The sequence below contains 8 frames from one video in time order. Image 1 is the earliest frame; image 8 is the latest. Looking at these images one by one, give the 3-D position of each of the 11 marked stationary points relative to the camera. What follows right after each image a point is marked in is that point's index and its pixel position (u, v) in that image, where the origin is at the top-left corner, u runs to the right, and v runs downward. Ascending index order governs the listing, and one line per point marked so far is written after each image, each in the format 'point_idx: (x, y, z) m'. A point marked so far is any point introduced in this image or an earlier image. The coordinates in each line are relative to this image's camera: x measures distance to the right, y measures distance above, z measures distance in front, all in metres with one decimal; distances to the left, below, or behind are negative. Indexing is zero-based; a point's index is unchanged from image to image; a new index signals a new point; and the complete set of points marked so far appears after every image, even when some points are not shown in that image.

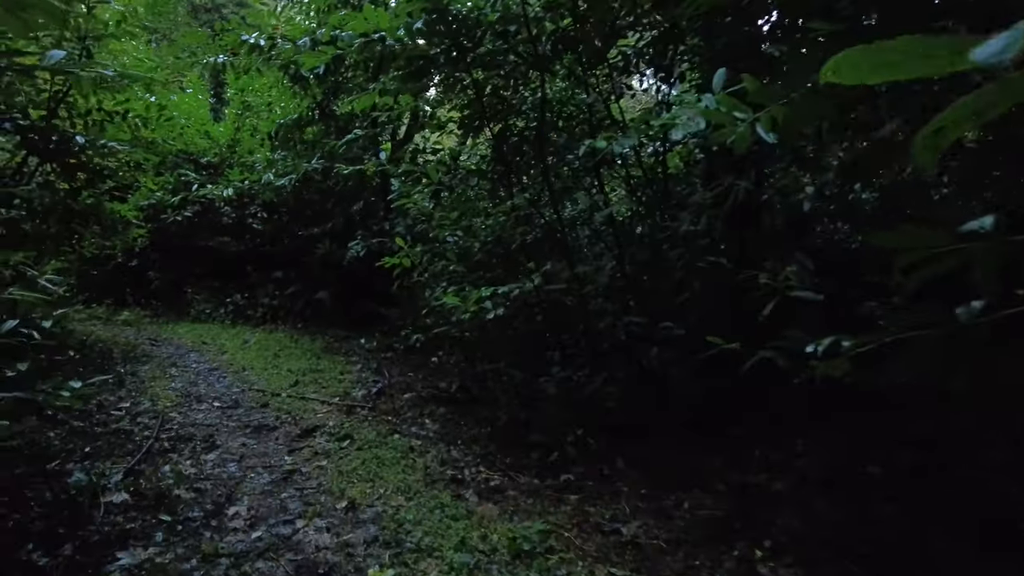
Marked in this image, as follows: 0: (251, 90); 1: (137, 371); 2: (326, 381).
0: (-3.9, +2.9, +9.9) m
1: (-3.5, -0.8, +6.3) m
2: (-1.6, -0.8, +5.9) m
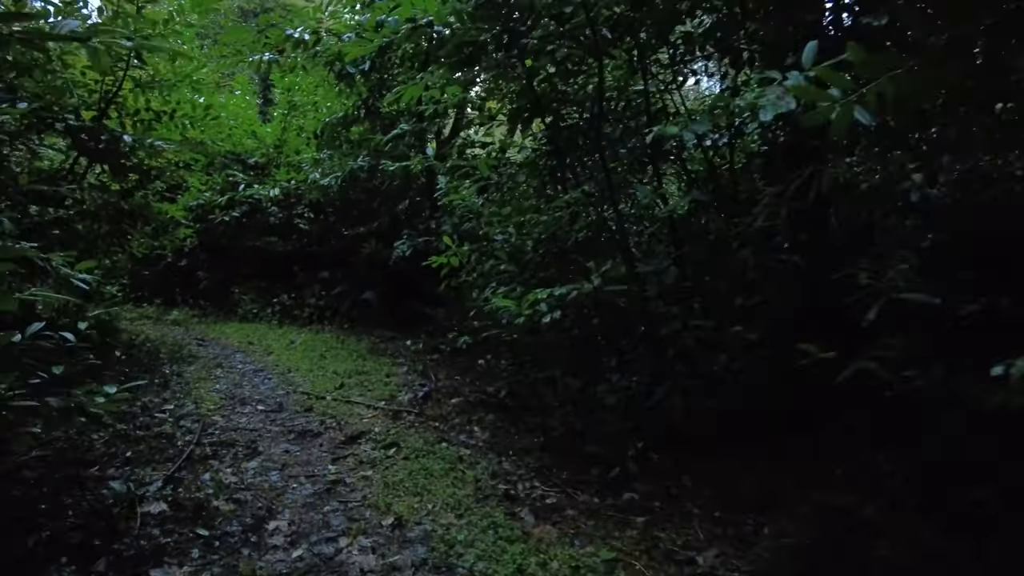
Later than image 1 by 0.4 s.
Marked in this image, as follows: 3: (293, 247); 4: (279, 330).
0: (-3.2, +2.9, +9.9) m
1: (-3.1, -0.8, +6.2) m
2: (-1.2, -0.8, +5.8) m
3: (-3.4, +0.6, +10.4) m
4: (-3.2, -0.5, +9.0) m
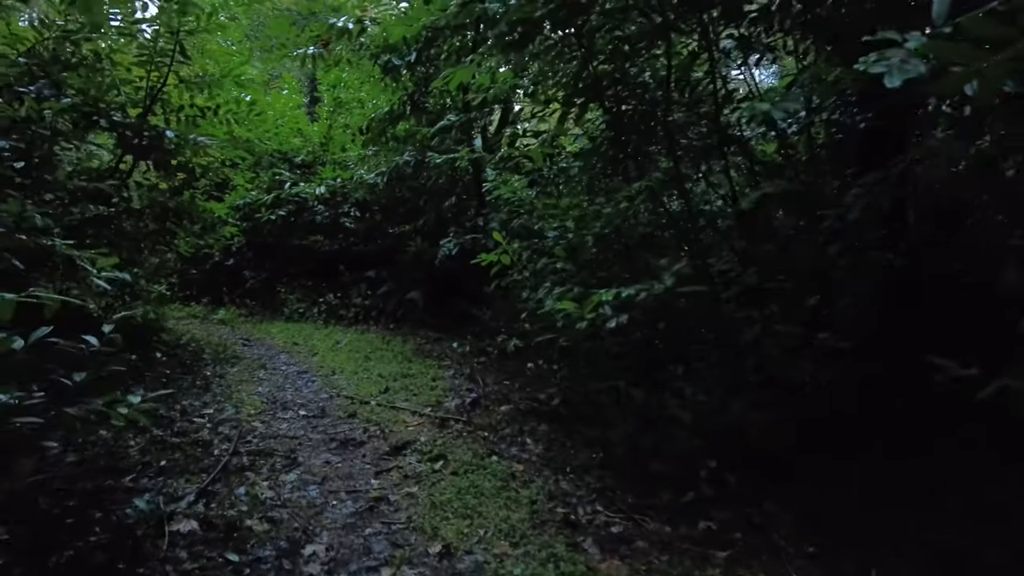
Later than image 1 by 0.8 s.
0: (-2.4, +2.9, +9.7) m
1: (-2.6, -0.8, +6.1) m
2: (-0.8, -0.8, +5.5) m
3: (-2.6, +0.6, +10.2) m
4: (-2.5, -0.5, +8.8) m
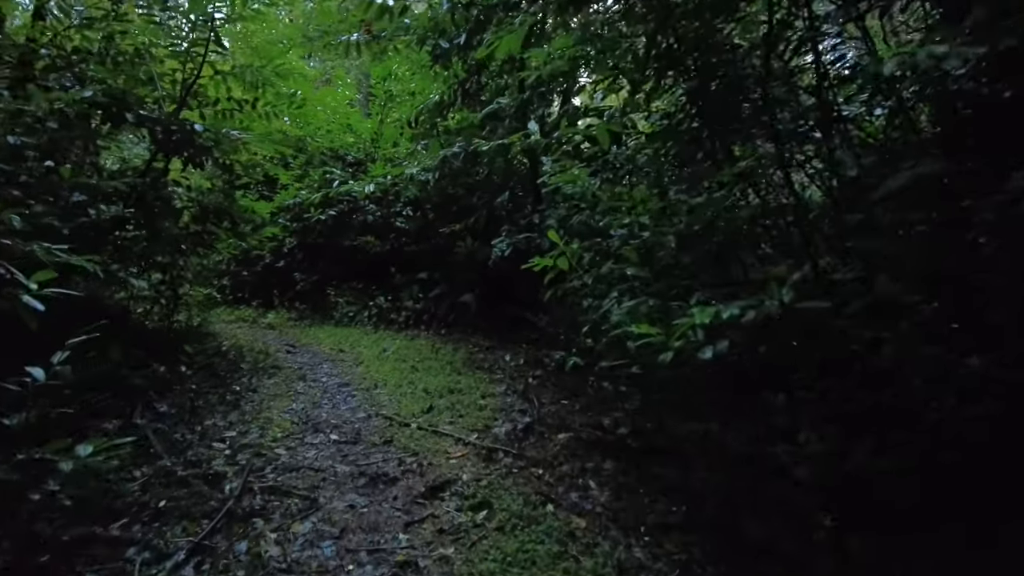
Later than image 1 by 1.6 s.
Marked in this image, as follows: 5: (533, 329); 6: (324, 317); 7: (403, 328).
0: (-1.6, +2.9, +9.2) m
1: (-2.1, -0.8, +5.6) m
2: (-0.3, -0.9, +4.9) m
3: (-1.8, +0.6, +9.7) m
4: (-1.8, -0.6, +8.3) m
5: (+0.3, -0.5, +7.7) m
6: (-2.7, -0.4, +9.6) m
7: (-1.4, -0.5, +8.7) m
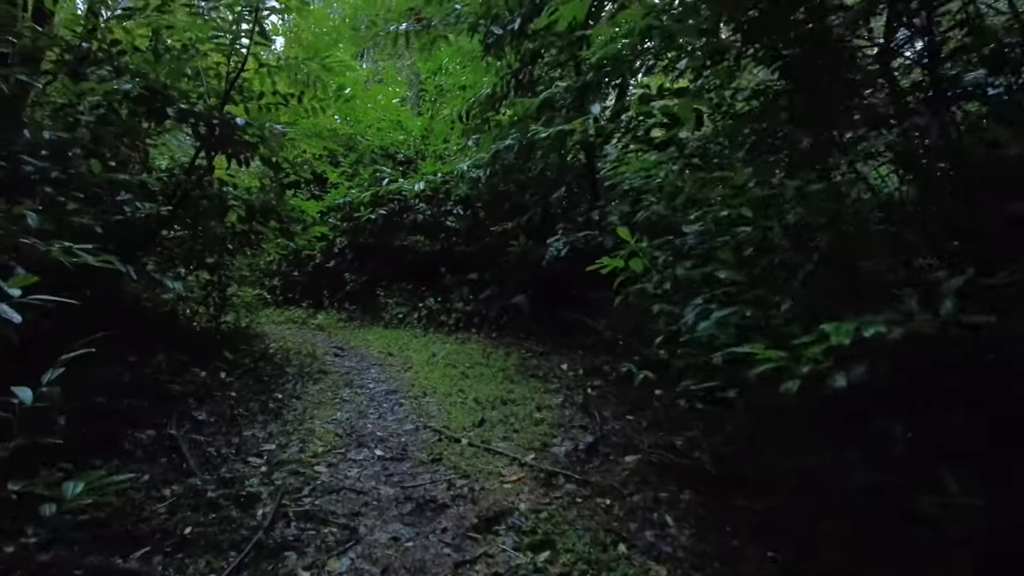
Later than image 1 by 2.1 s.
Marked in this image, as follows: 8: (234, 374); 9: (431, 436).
0: (-0.9, +2.9, +8.9) m
1: (-1.7, -0.8, +5.3) m
2: (+0.1, -0.9, +4.4) m
3: (-1.0, +0.6, +9.4) m
4: (-1.1, -0.6, +8.0) m
5: (+0.9, -0.5, +7.3) m
6: (-1.9, -0.4, +9.3) m
7: (-0.7, -0.5, +8.4) m
8: (-2.3, -0.7, +5.5) m
9: (-0.5, -1.0, +4.3) m
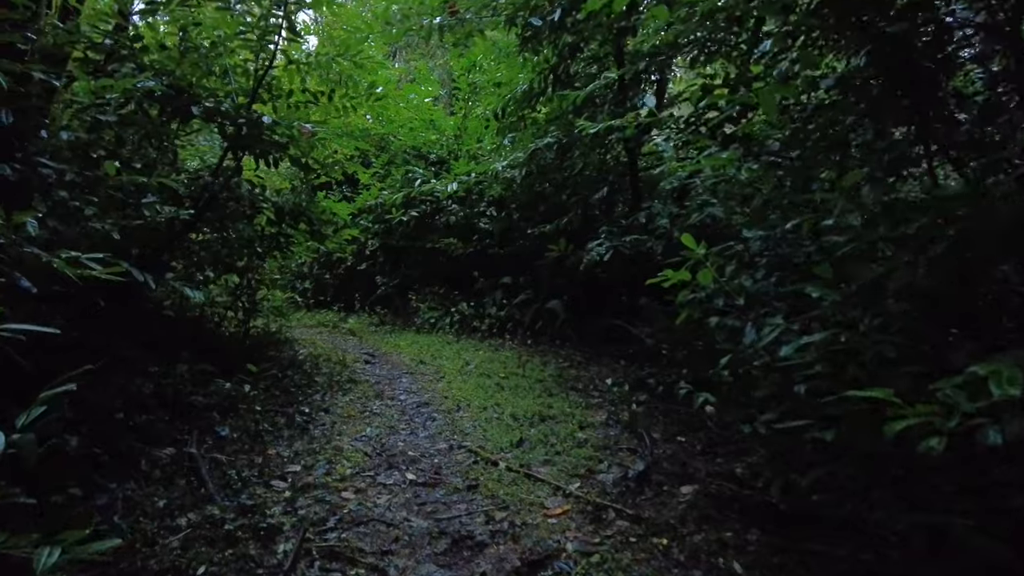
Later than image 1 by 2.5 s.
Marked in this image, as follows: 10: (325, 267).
0: (-0.4, +2.8, +8.6) m
1: (-1.4, -0.9, +5.1) m
2: (+0.3, -1.0, +4.1) m
3: (-0.5, +0.5, +9.1) m
4: (-0.7, -0.6, +7.7) m
5: (+1.2, -0.6, +6.9) m
6: (-1.4, -0.5, +9.1) m
7: (-0.3, -0.6, +8.1) m
8: (-2.0, -0.8, +5.3) m
9: (-0.3, -1.0, +4.0) m
10: (-2.9, +0.3, +10.4) m
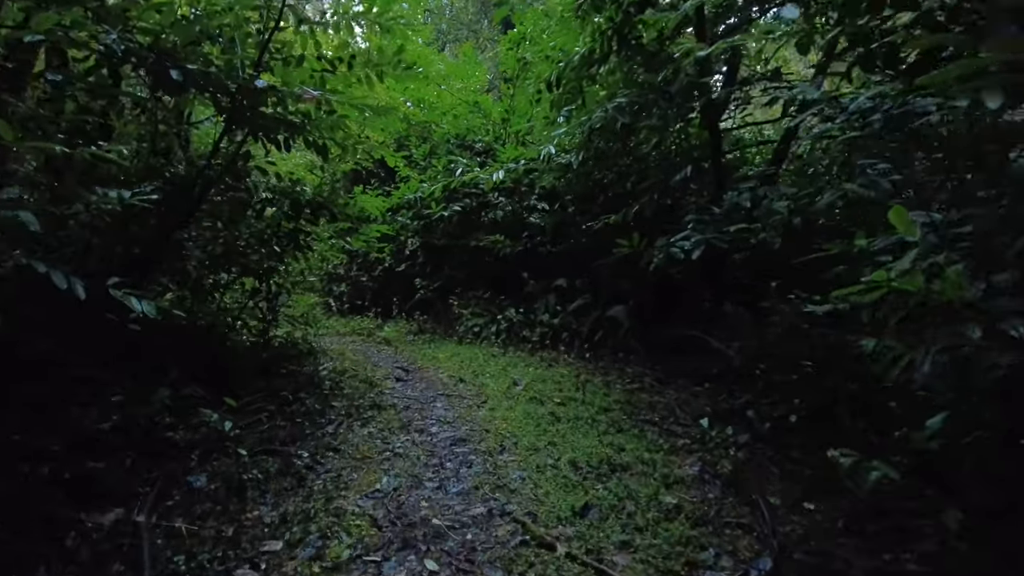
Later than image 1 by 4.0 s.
0: (+0.2, +2.8, +7.5) m
1: (-1.0, -0.9, +4.0) m
2: (+0.6, -1.0, +3.0) m
3: (+0.1, +0.5, +8.0) m
4: (-0.2, -0.7, +6.7) m
5: (+1.7, -0.6, +5.7) m
6: (-0.8, -0.5, +8.0) m
7: (+0.3, -0.6, +7.0) m
8: (-1.6, -0.8, +4.3) m
9: (0.0, -1.0, +2.9) m
10: (-2.1, +0.3, +9.5) m
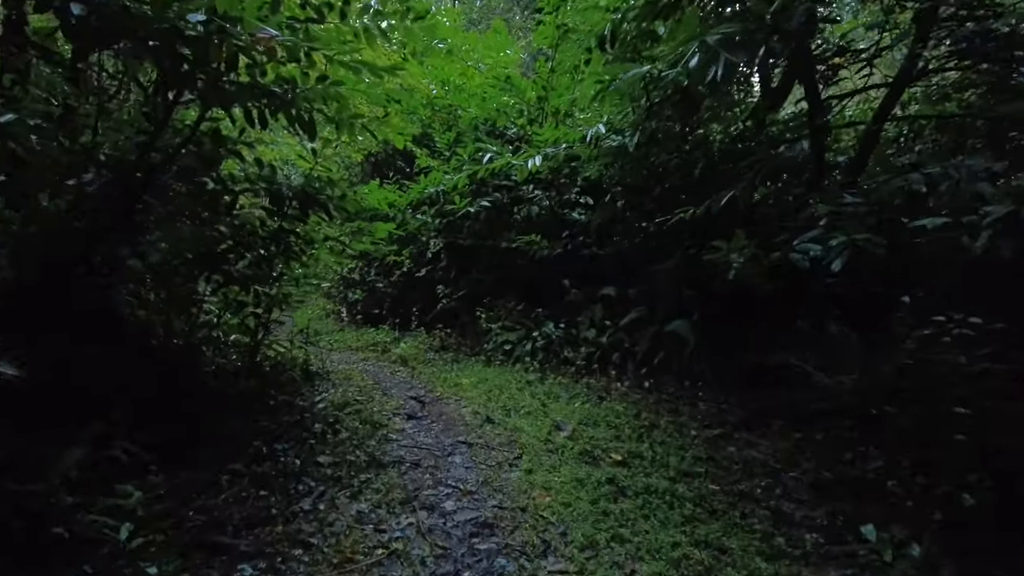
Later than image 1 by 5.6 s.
0: (+0.5, +2.7, +6.2) m
1: (-0.8, -1.0, +2.9) m
2: (+0.7, -1.1, +1.7) m
3: (+0.5, +0.4, +6.8) m
4: (+0.2, -0.8, +5.4) m
5: (+2.0, -0.7, +4.4) m
6: (-0.4, -0.6, +6.9) m
7: (+0.6, -0.7, +5.7) m
8: (-1.4, -0.9, +3.2) m
9: (+0.1, -1.1, +1.6) m
10: (-1.6, +0.2, +8.4) m
